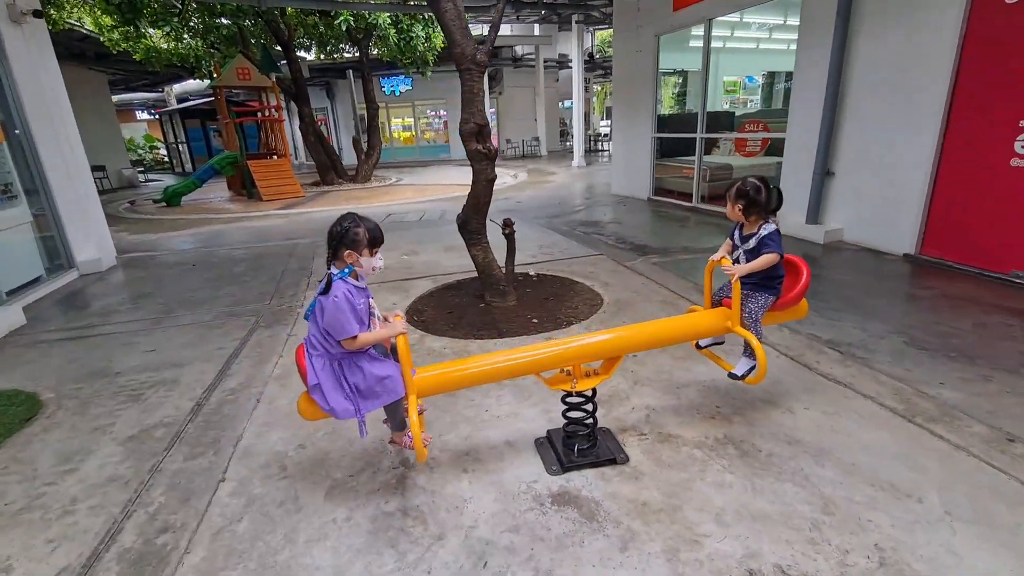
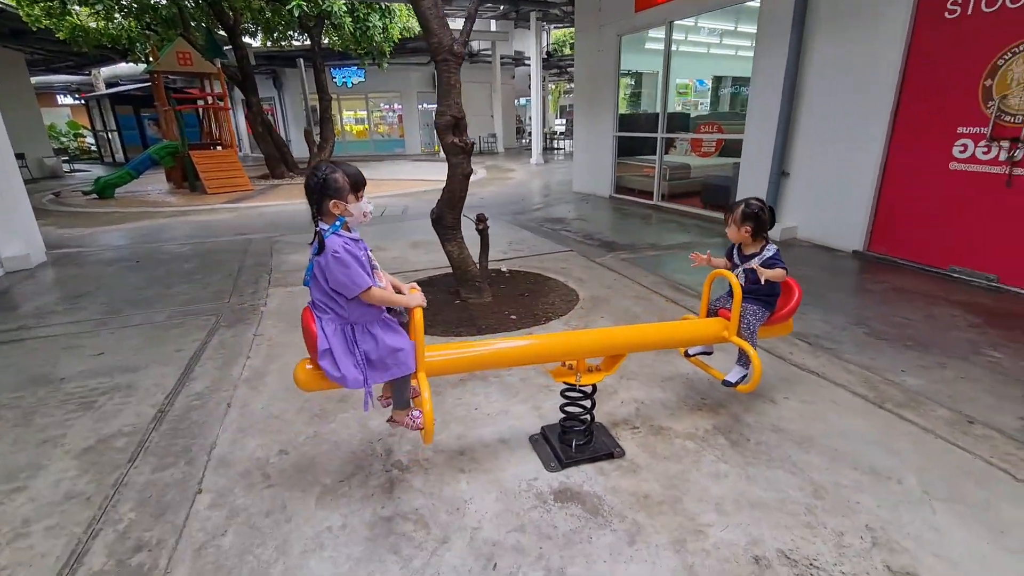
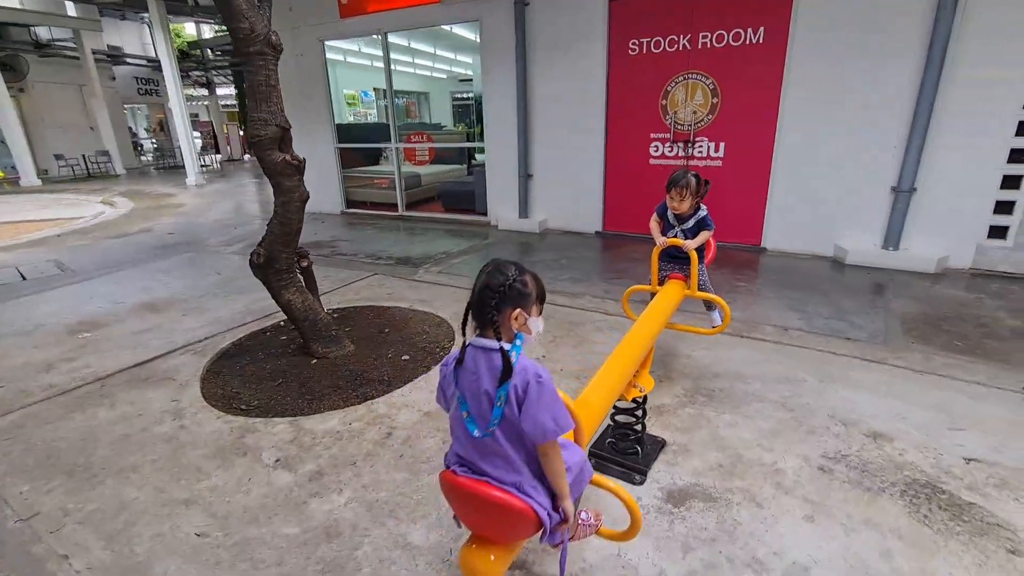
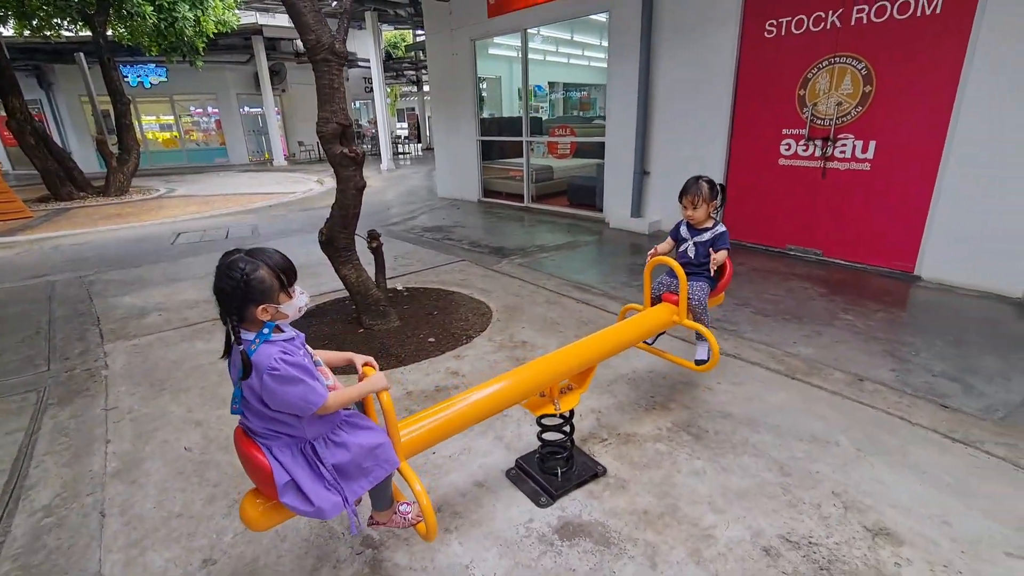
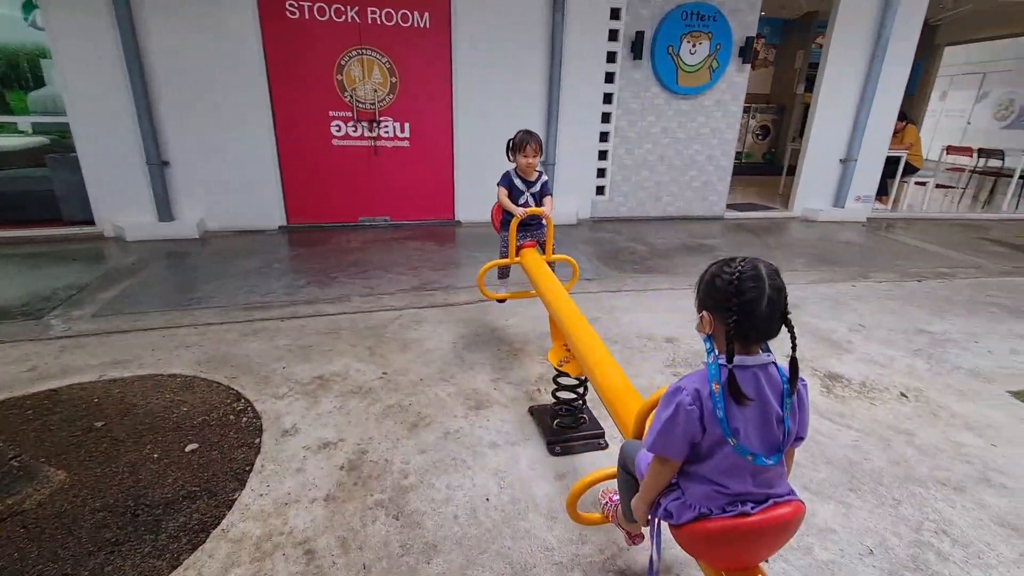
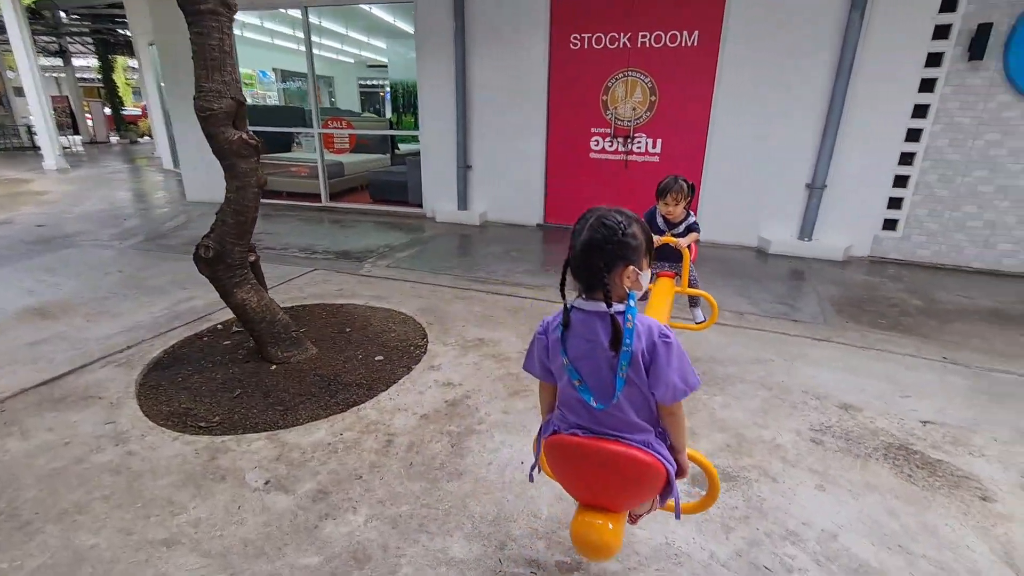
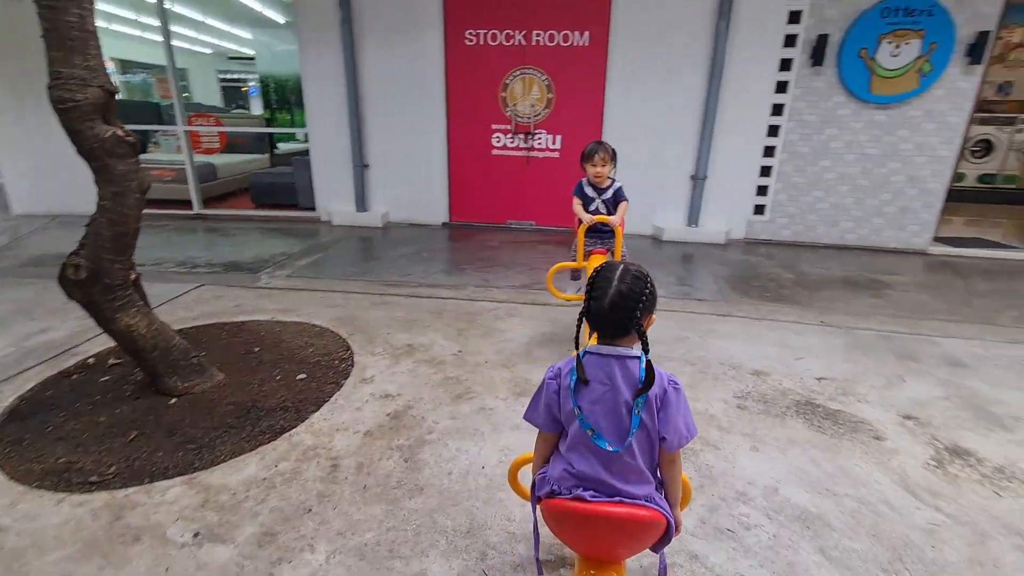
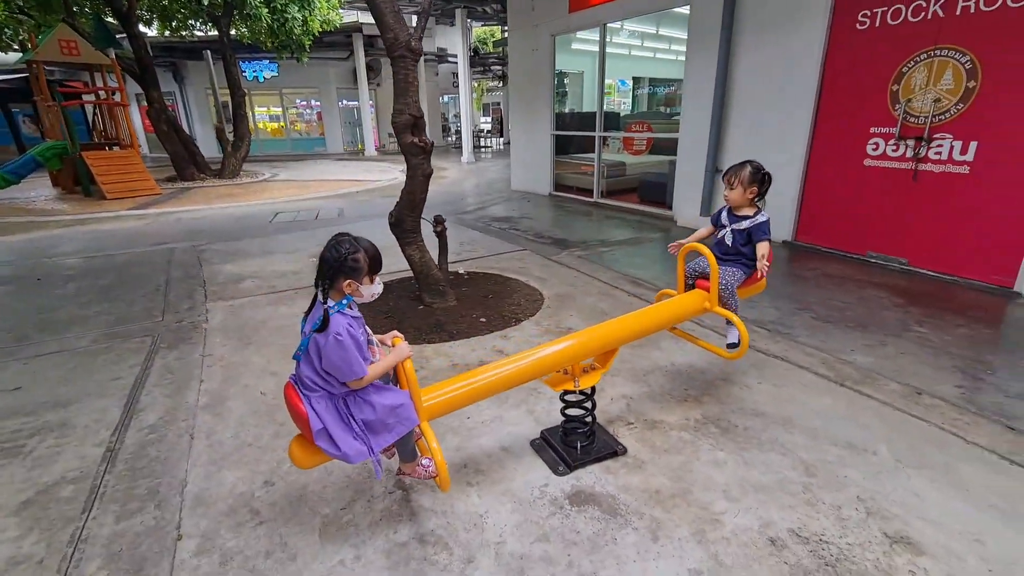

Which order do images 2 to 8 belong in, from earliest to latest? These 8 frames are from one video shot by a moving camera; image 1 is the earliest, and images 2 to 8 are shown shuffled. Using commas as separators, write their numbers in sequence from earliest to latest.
2, 8, 4, 3, 6, 7, 5
